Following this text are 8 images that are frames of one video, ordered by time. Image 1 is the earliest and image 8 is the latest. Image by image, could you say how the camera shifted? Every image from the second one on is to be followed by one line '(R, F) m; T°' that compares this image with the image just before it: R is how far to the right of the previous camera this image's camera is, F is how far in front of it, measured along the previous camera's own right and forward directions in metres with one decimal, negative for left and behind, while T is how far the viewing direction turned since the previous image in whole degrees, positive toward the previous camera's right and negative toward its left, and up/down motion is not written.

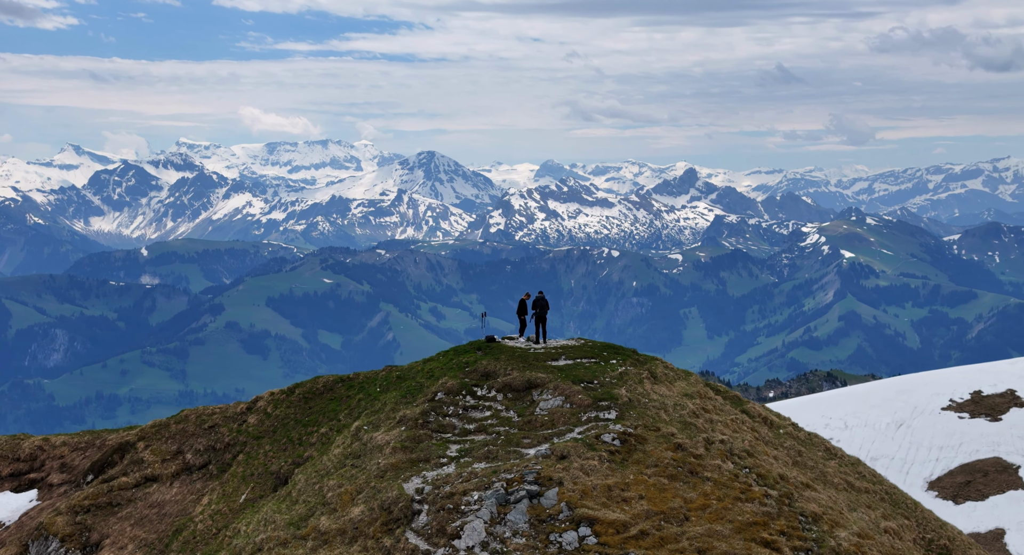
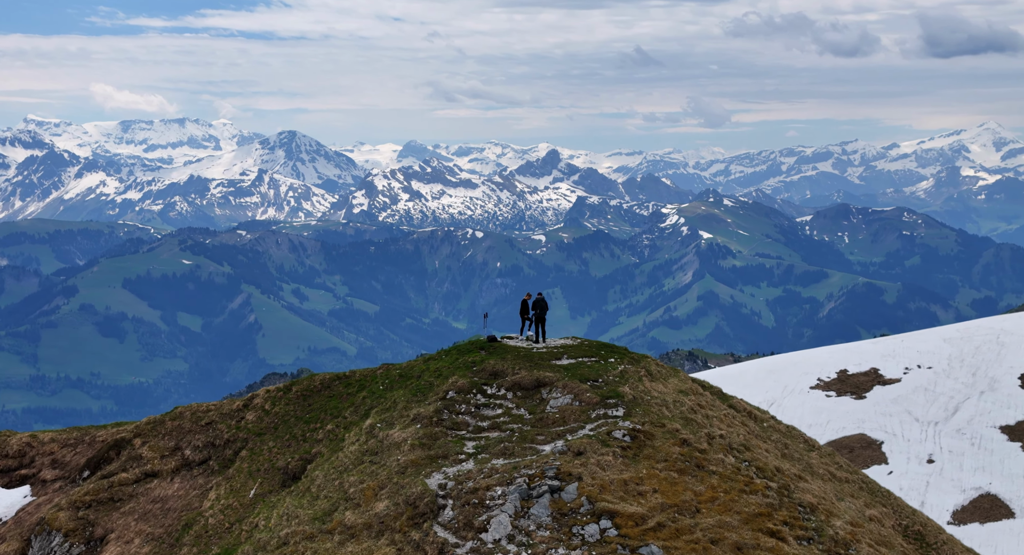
(-4.2, -2.2) m; +4°
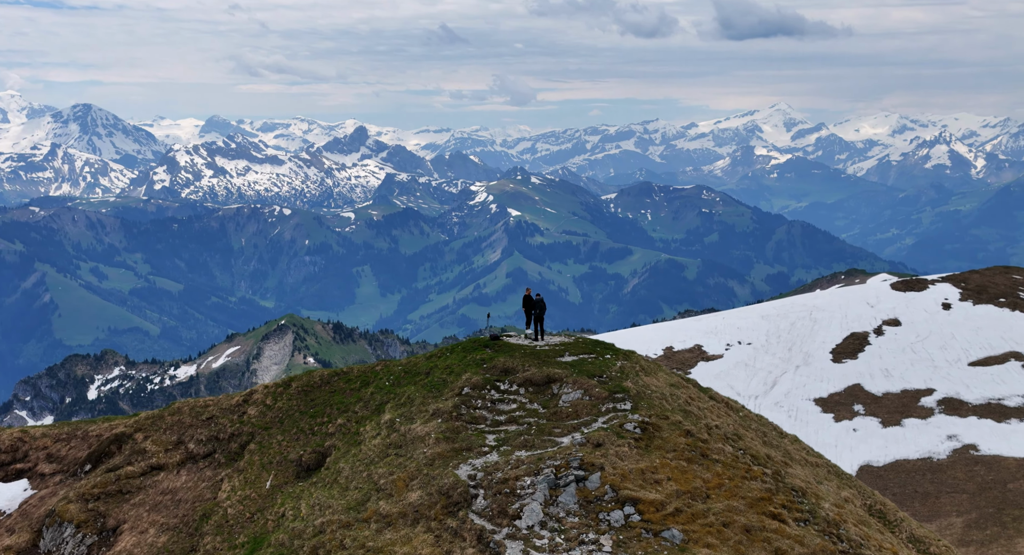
(-6.1, -3.6) m; +5°
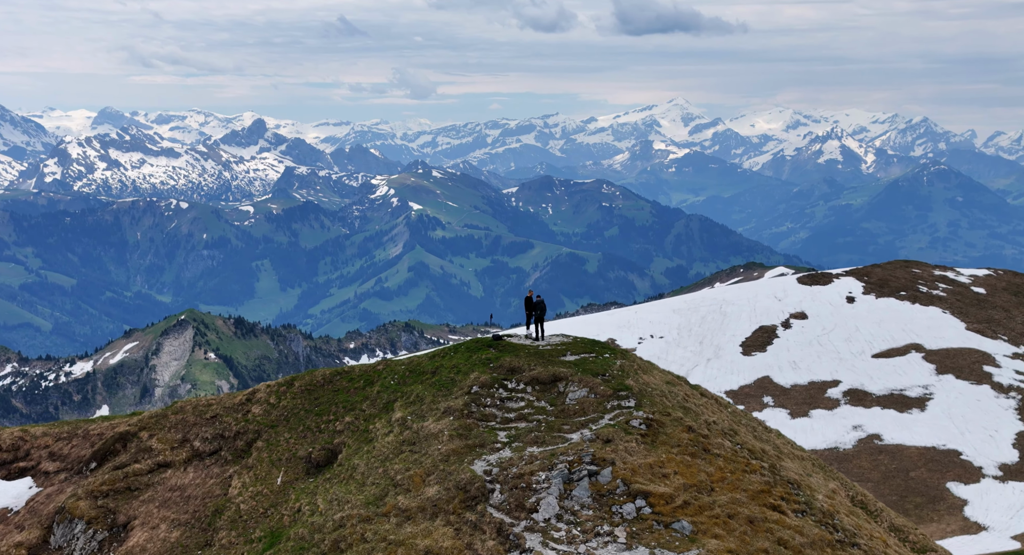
(-3.3, -2.2) m; +2°
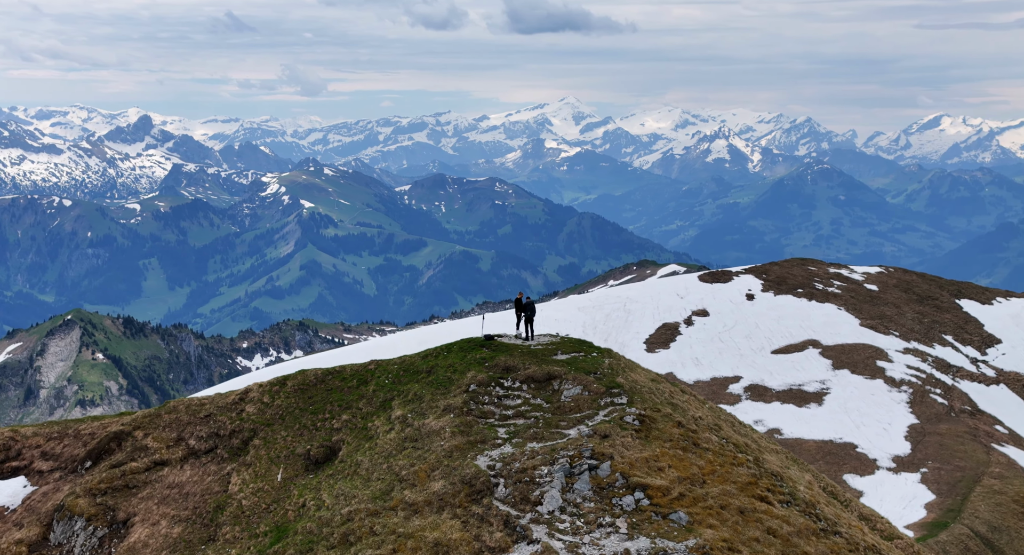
(-3.2, -2.4) m; +3°
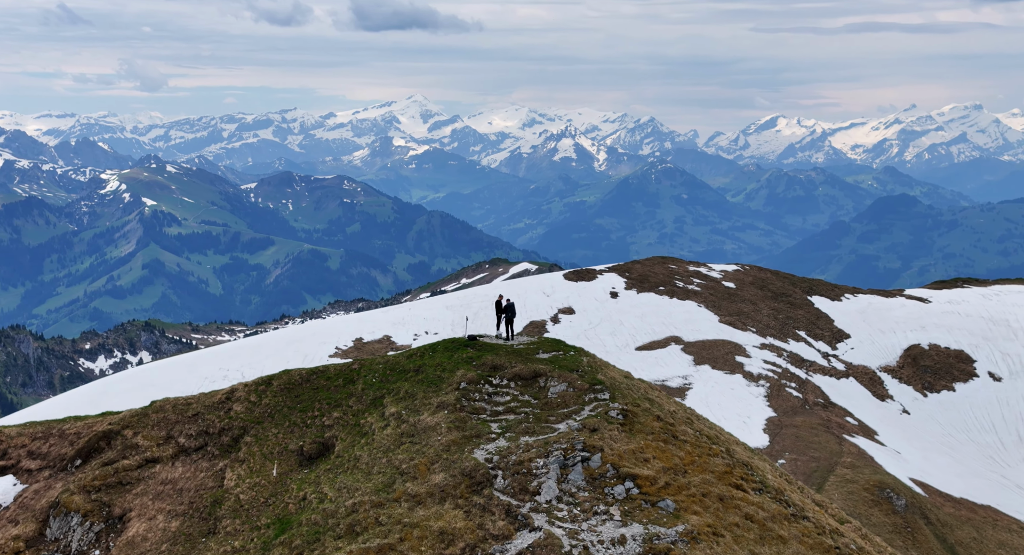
(-4.5, -3.5) m; +4°
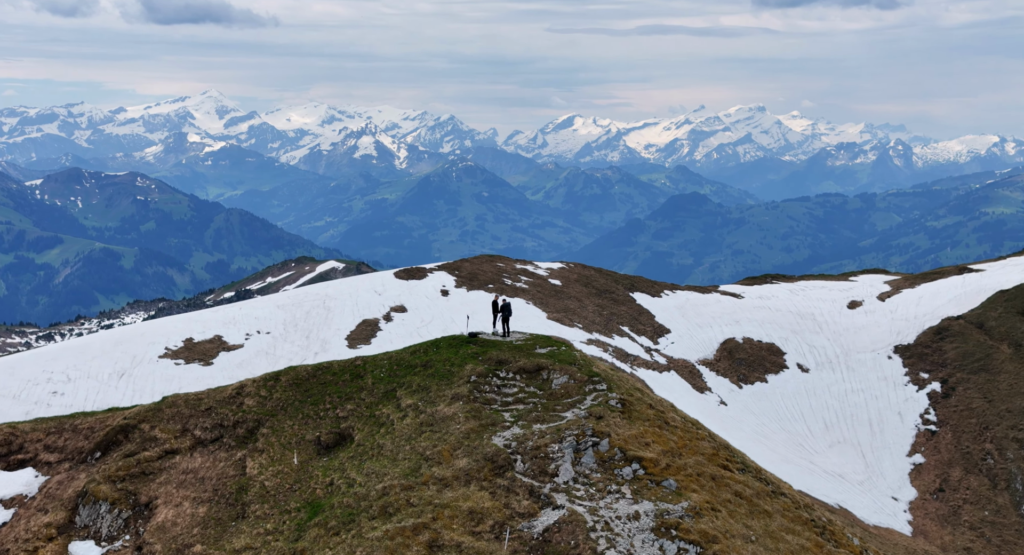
(-7.2, -5.8) m; +5°
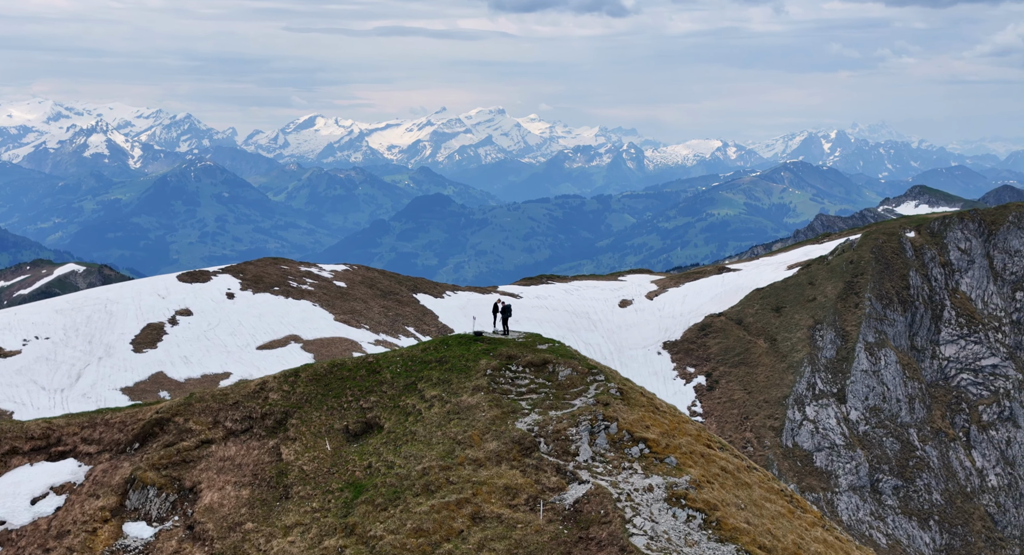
(-10.6, -8.7) m; +6°
